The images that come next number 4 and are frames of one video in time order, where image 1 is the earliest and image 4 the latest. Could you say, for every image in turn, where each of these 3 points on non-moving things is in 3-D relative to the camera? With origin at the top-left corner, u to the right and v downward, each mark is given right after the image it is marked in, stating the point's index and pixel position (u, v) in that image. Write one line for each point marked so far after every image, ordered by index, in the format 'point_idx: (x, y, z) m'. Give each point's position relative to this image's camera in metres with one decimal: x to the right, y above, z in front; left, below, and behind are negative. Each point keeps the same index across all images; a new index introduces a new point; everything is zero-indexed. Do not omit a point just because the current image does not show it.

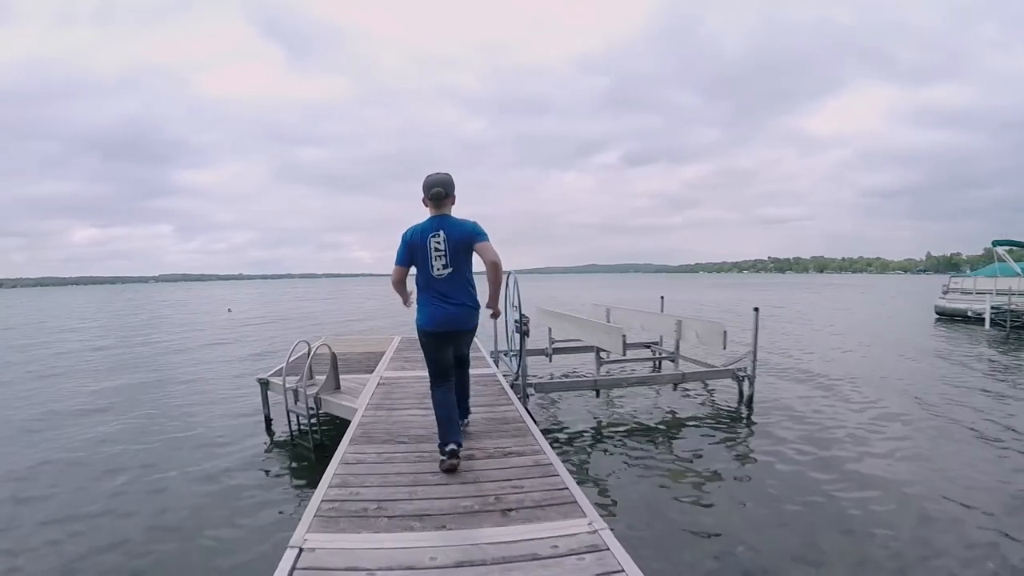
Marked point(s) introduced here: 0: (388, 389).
0: (-1.4, -1.2, +5.9) m
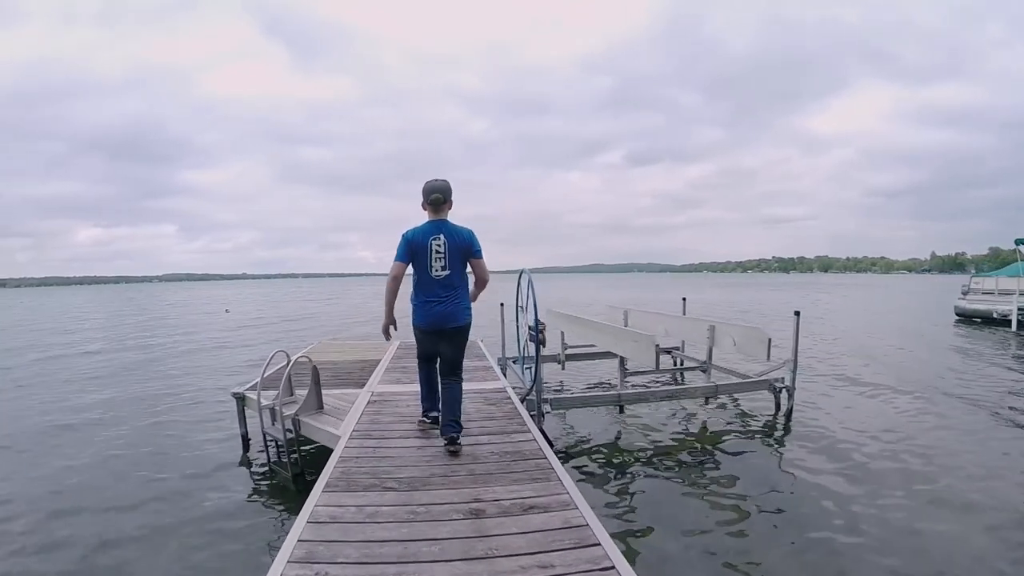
0: (-1.3, -1.2, +5.0) m
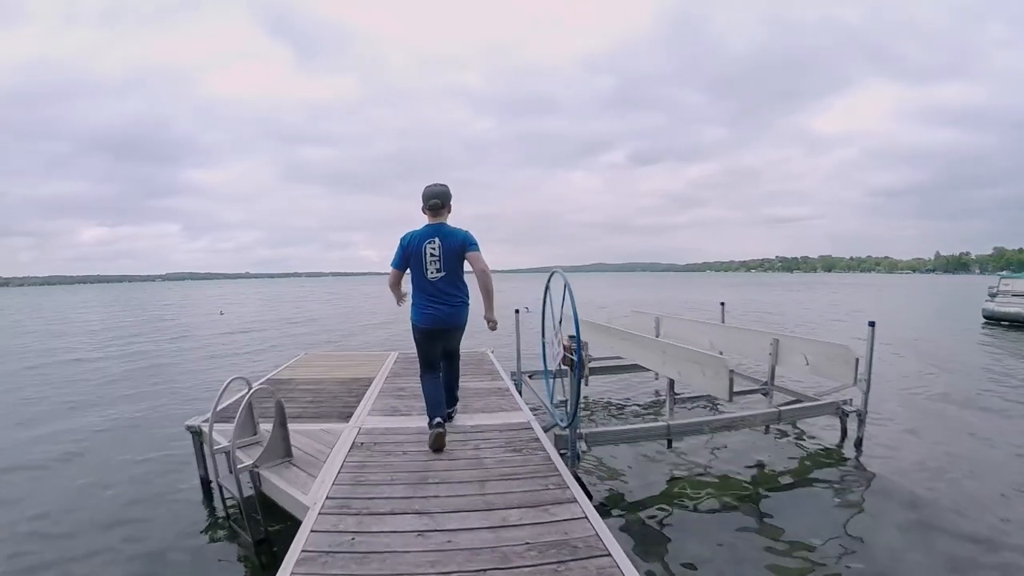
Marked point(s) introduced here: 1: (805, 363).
0: (-1.0, -1.2, +3.8) m
1: (+3.3, -0.8, +5.9) m
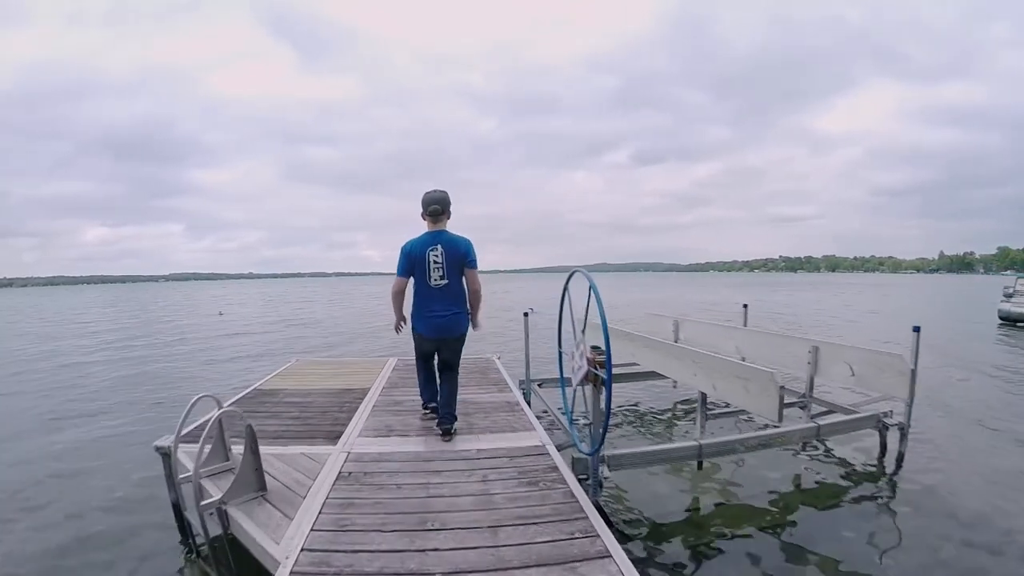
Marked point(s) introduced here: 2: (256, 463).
0: (-1.0, -1.3, +3.2) m
1: (+3.4, -0.8, +5.3) m
2: (-1.6, -1.1, +3.3) m
